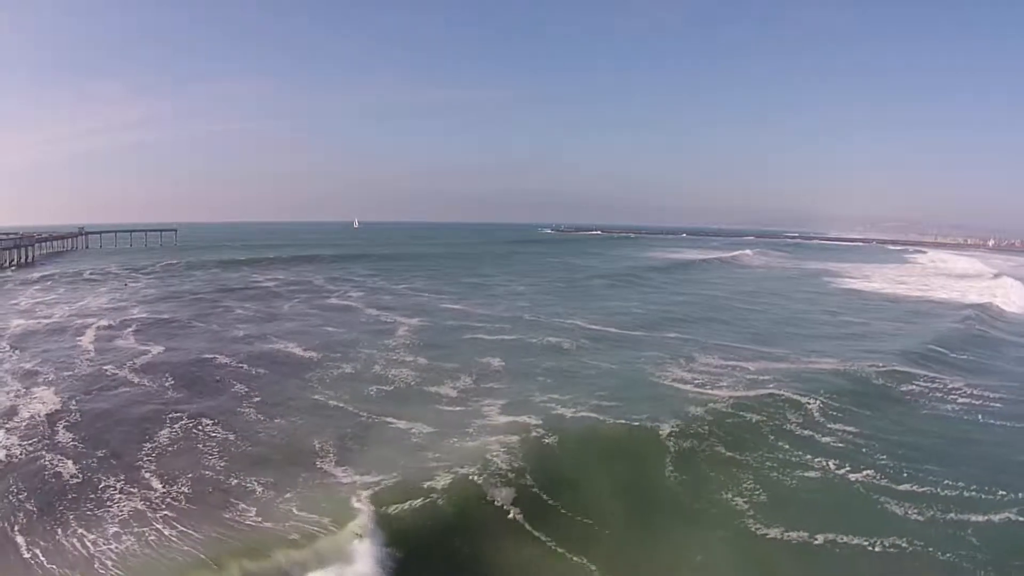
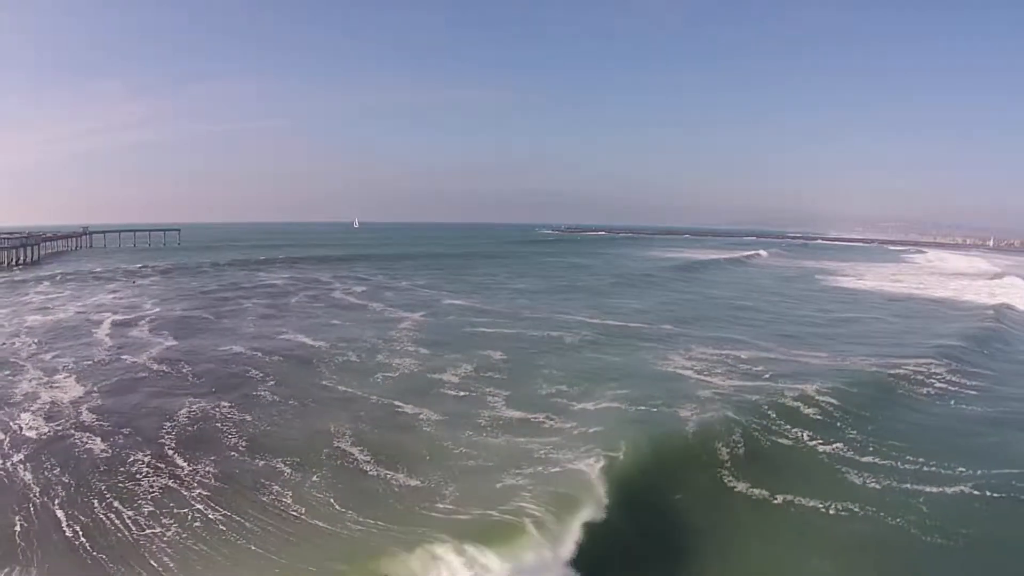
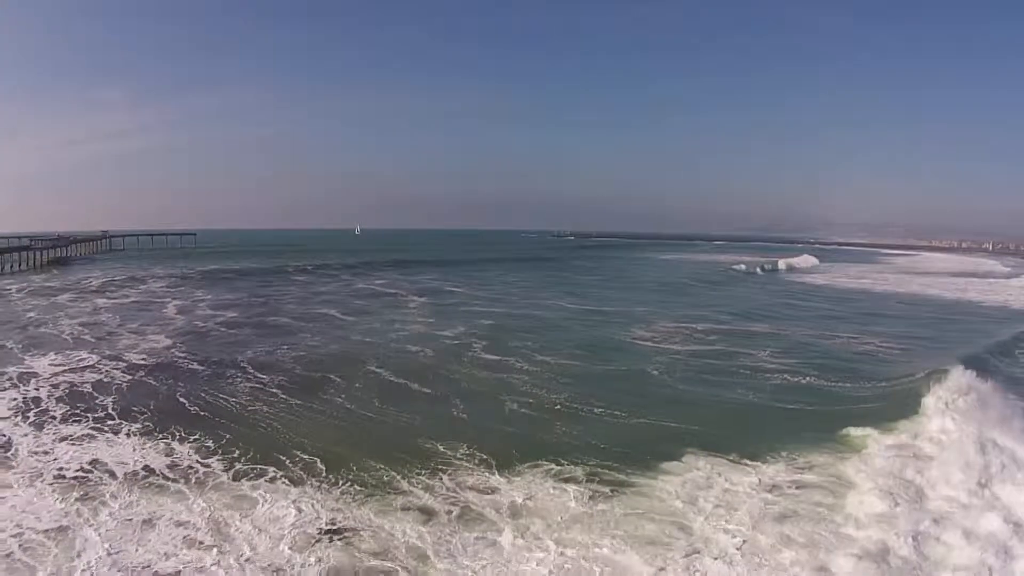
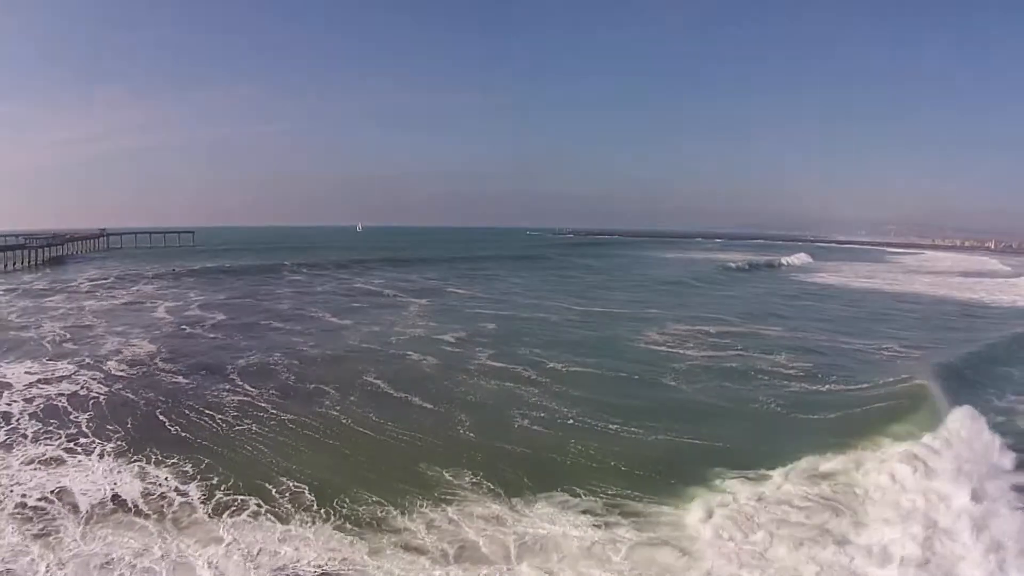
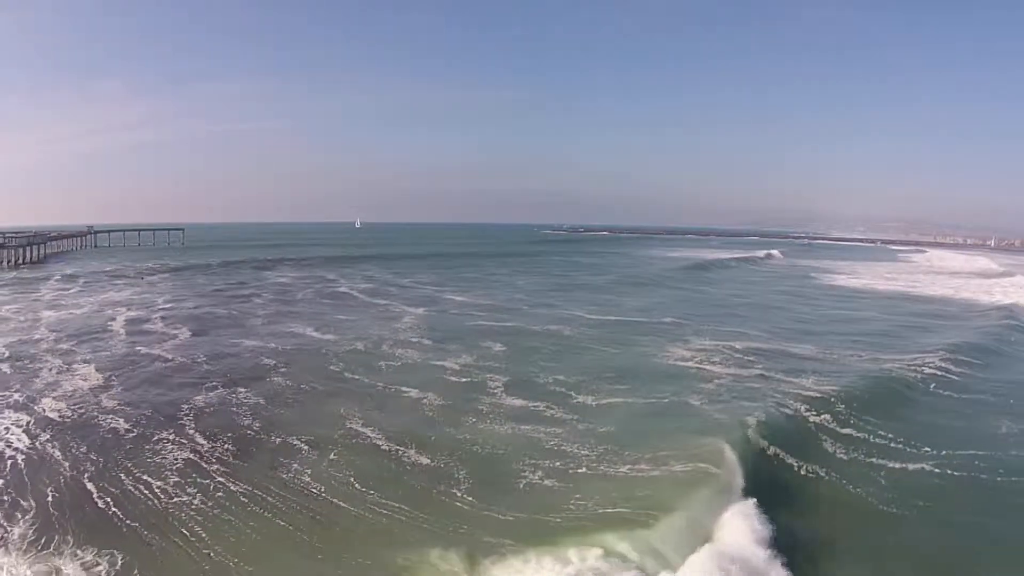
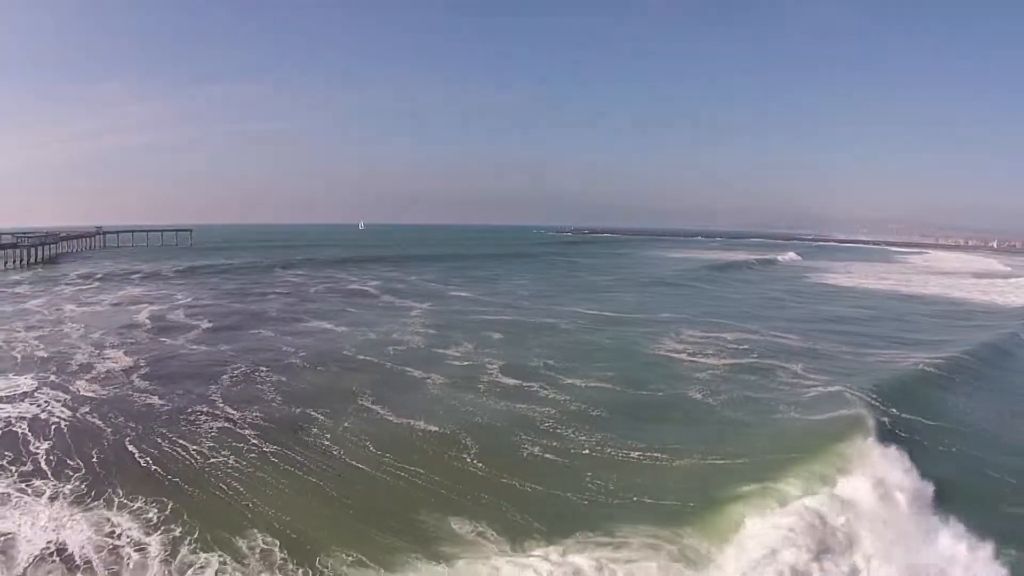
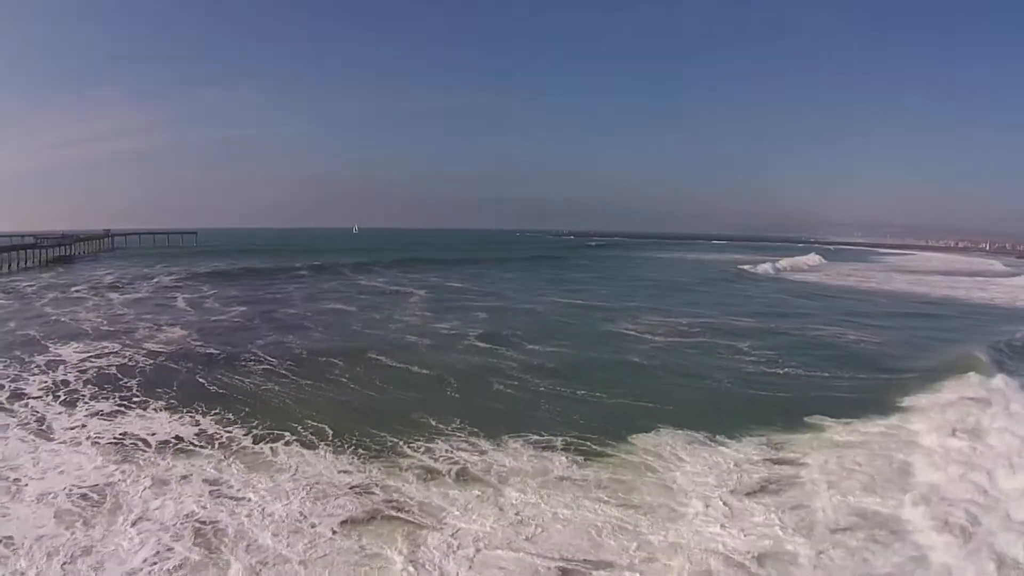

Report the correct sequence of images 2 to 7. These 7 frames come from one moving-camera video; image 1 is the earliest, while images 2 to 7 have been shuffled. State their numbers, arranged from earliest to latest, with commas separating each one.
2, 5, 6, 4, 3, 7
